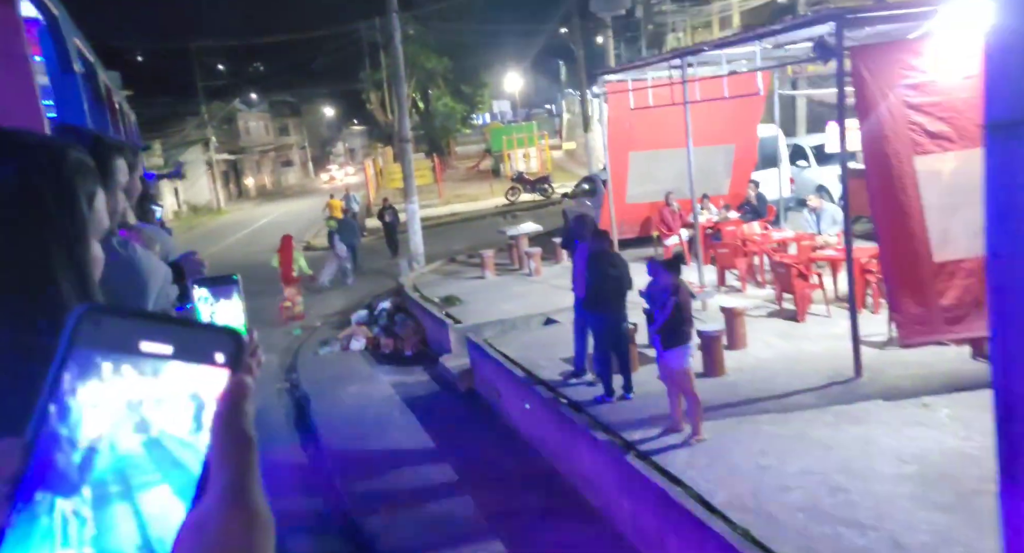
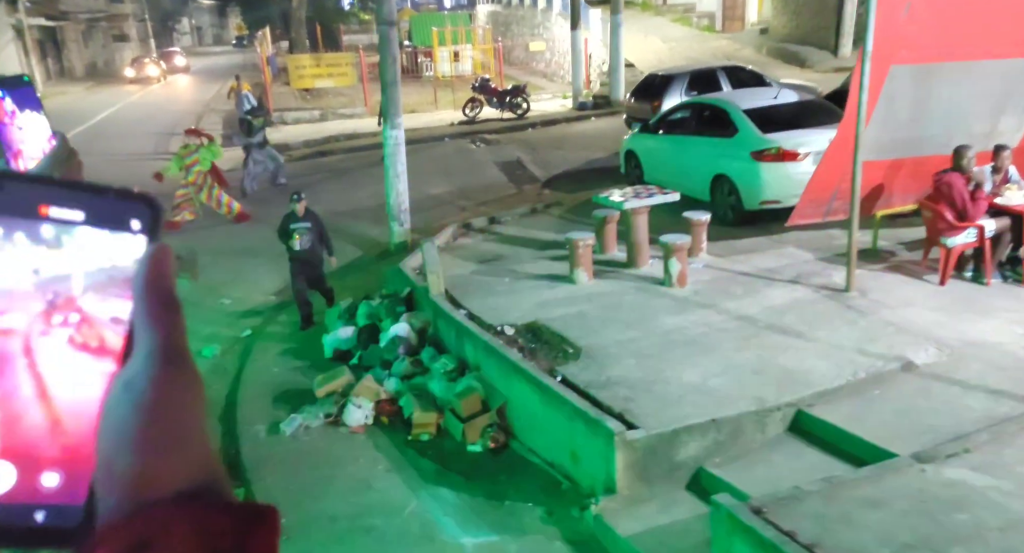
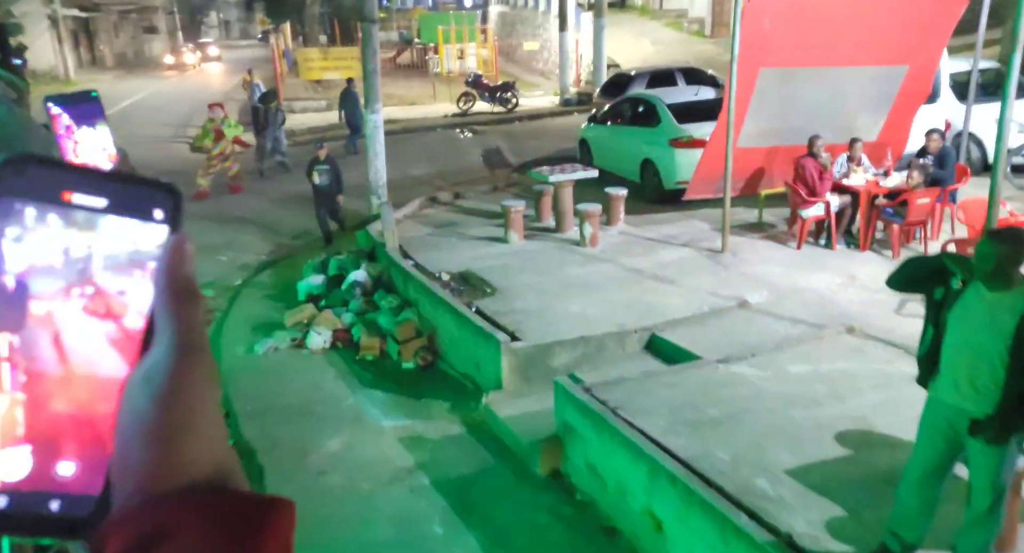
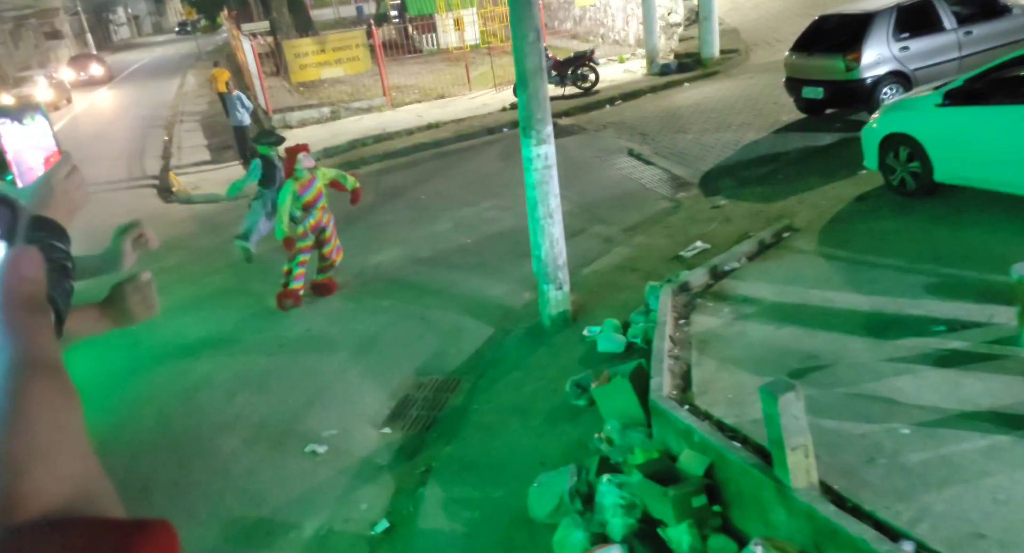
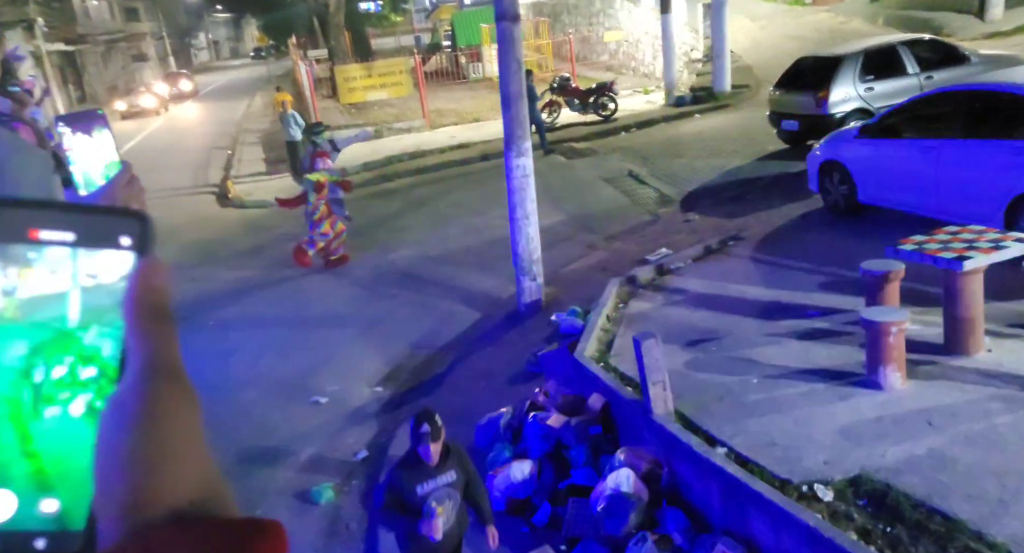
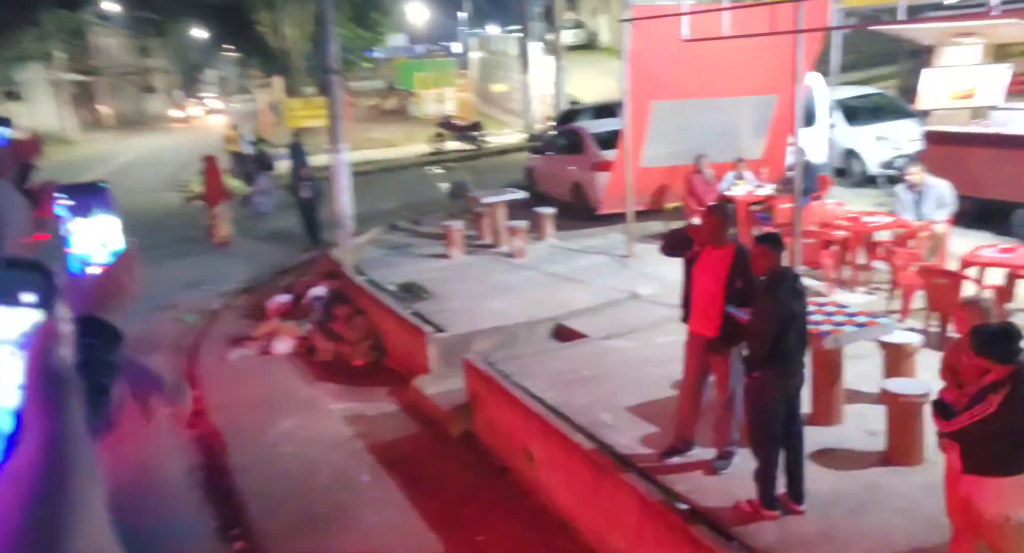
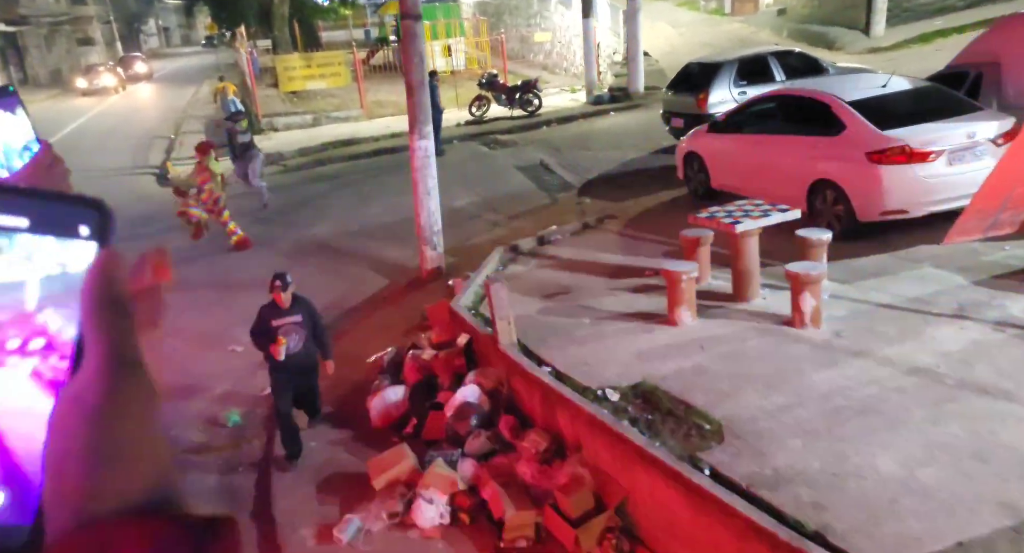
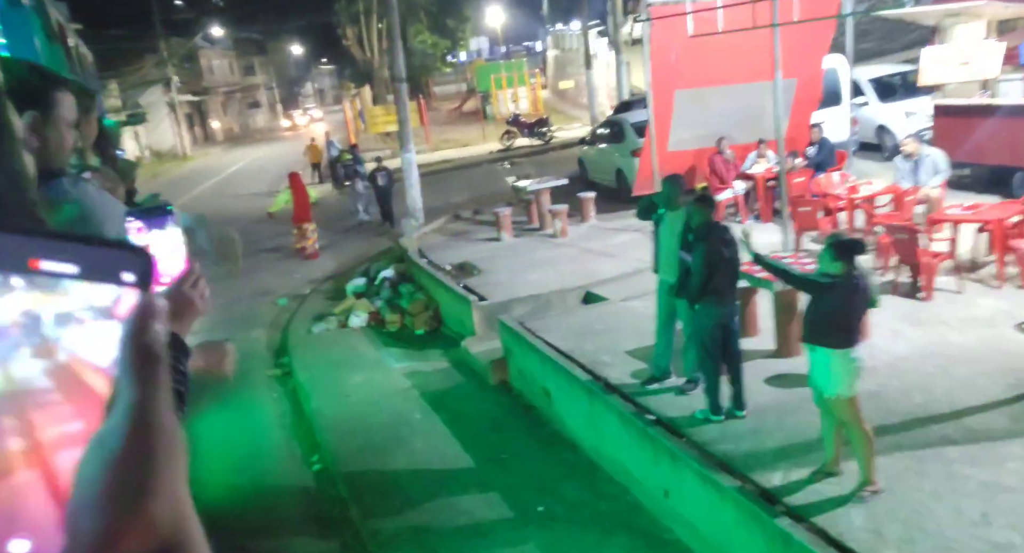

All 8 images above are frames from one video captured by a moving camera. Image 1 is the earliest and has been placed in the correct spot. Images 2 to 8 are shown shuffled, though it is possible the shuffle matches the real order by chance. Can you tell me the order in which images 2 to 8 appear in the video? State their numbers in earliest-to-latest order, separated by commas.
8, 6, 3, 2, 7, 5, 4
